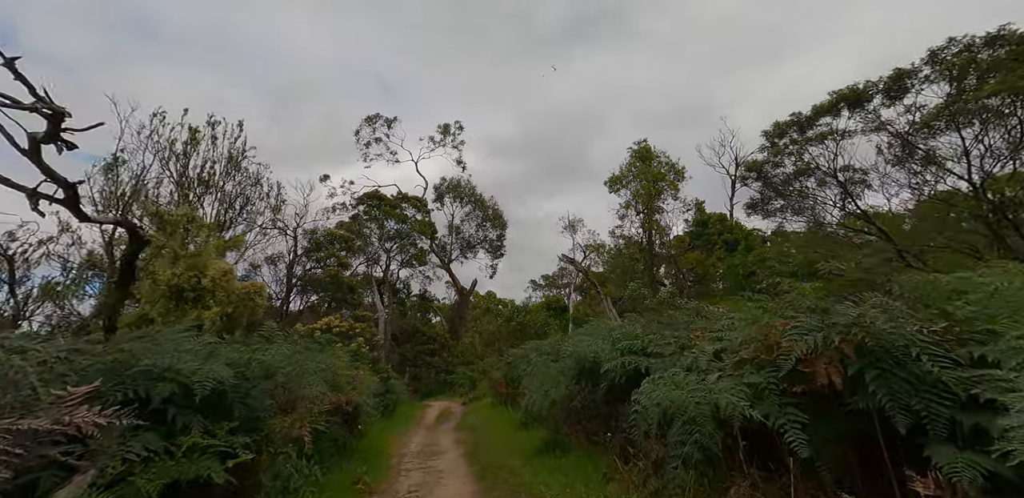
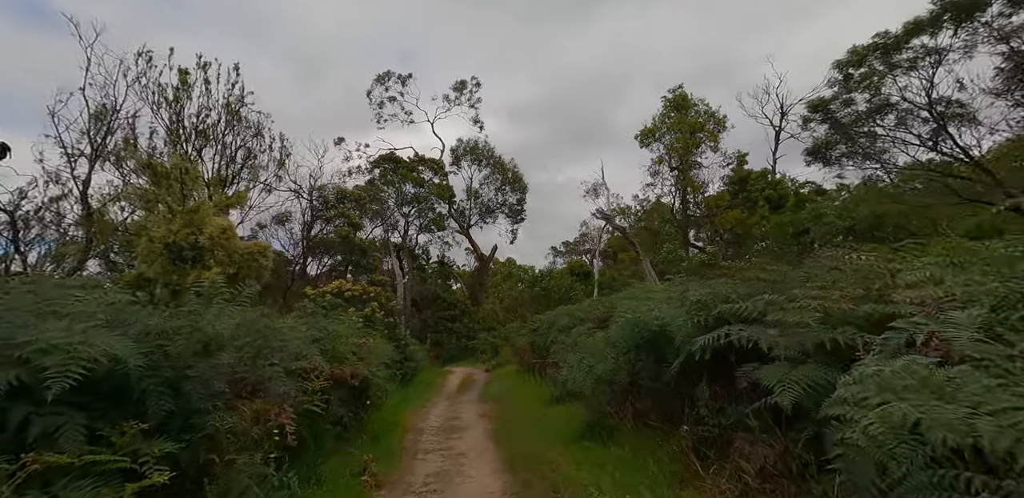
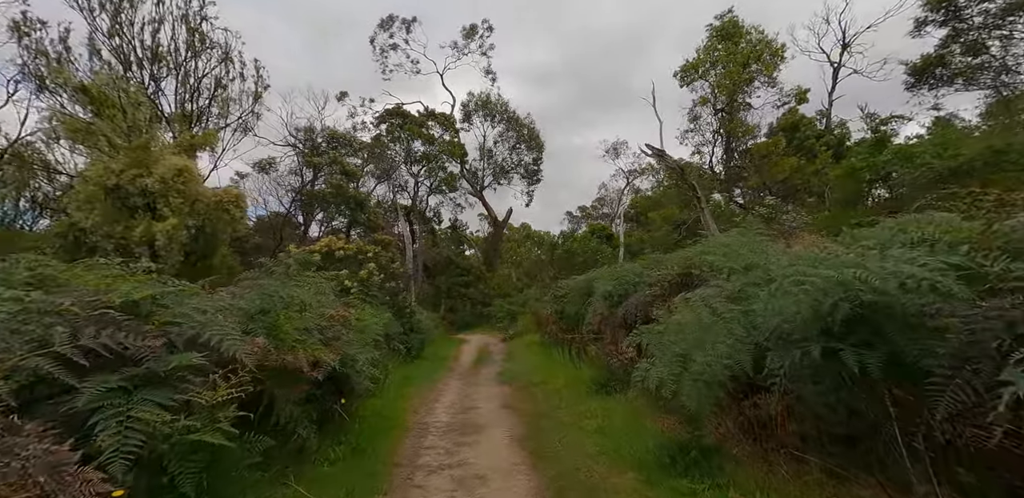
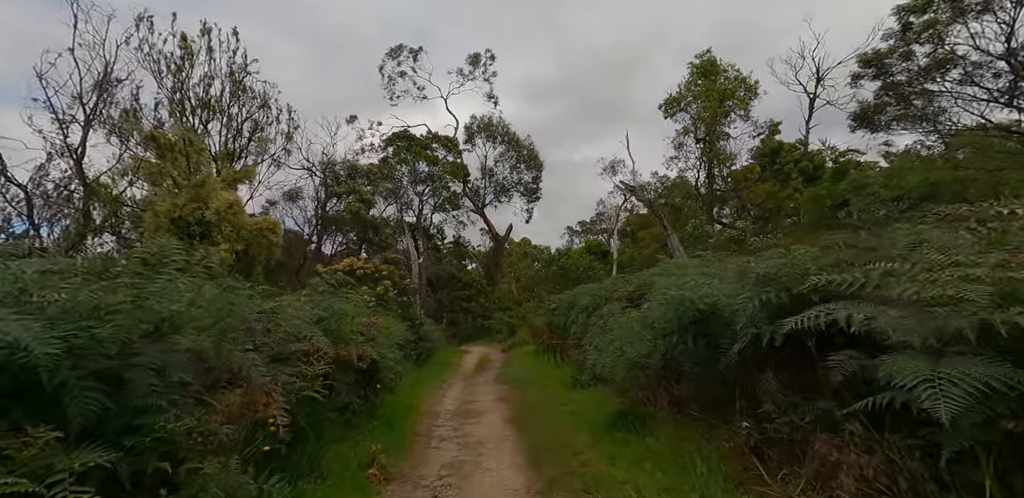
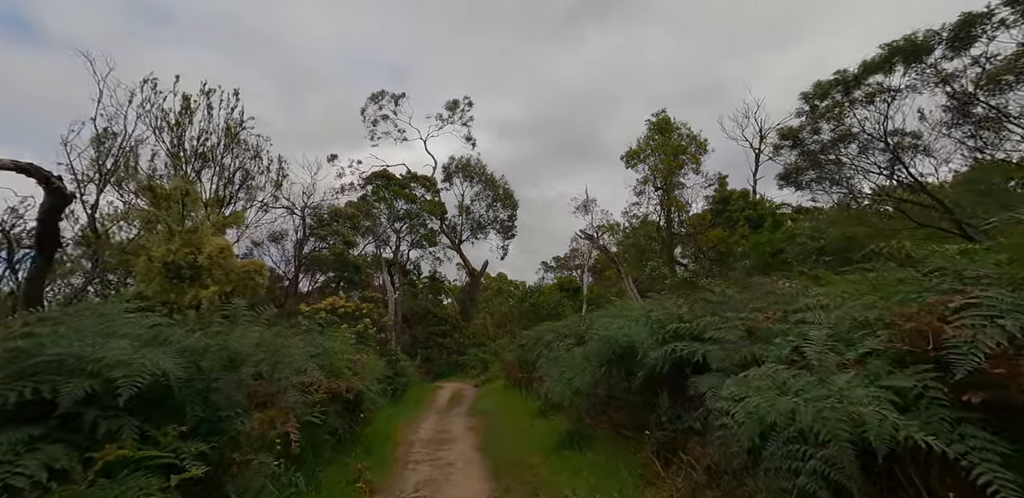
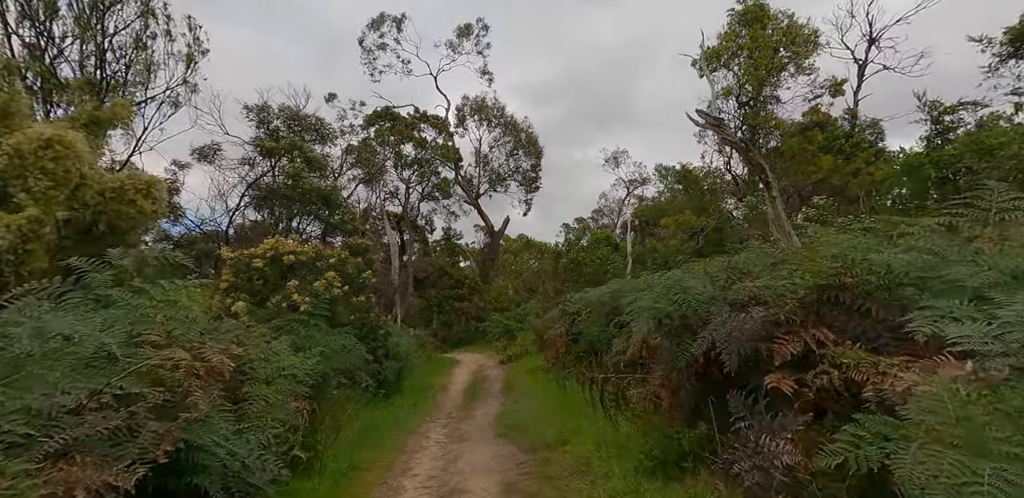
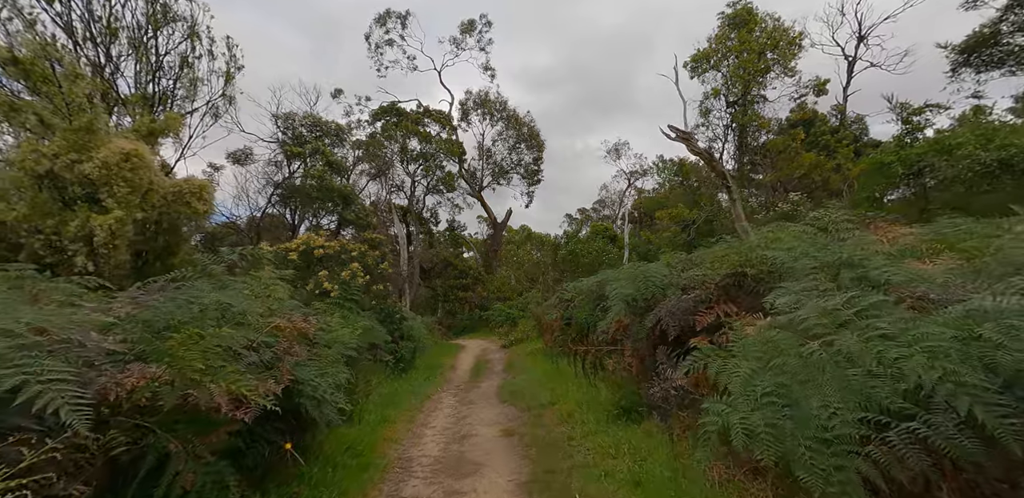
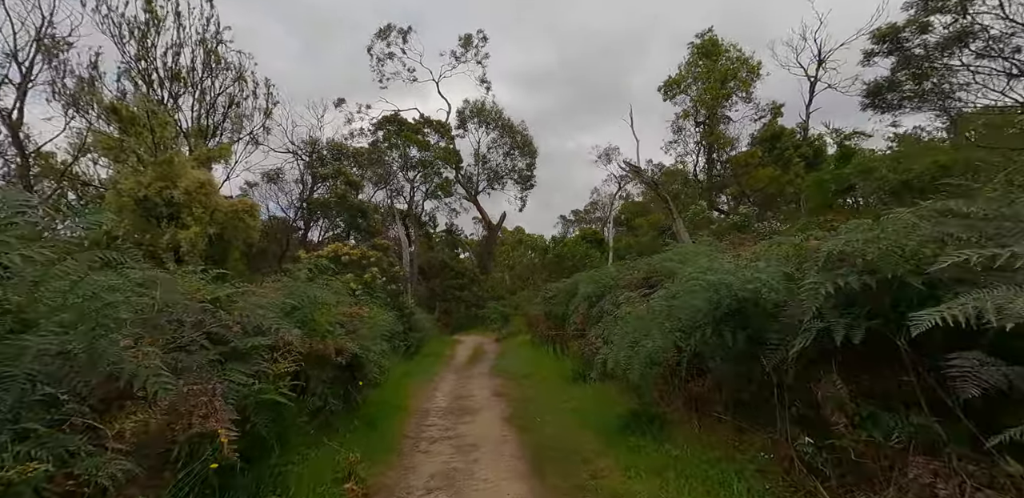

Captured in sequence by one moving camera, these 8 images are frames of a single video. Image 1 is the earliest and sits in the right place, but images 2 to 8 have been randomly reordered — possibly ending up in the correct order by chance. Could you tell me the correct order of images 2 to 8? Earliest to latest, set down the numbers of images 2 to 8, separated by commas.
5, 2, 4, 8, 3, 7, 6
